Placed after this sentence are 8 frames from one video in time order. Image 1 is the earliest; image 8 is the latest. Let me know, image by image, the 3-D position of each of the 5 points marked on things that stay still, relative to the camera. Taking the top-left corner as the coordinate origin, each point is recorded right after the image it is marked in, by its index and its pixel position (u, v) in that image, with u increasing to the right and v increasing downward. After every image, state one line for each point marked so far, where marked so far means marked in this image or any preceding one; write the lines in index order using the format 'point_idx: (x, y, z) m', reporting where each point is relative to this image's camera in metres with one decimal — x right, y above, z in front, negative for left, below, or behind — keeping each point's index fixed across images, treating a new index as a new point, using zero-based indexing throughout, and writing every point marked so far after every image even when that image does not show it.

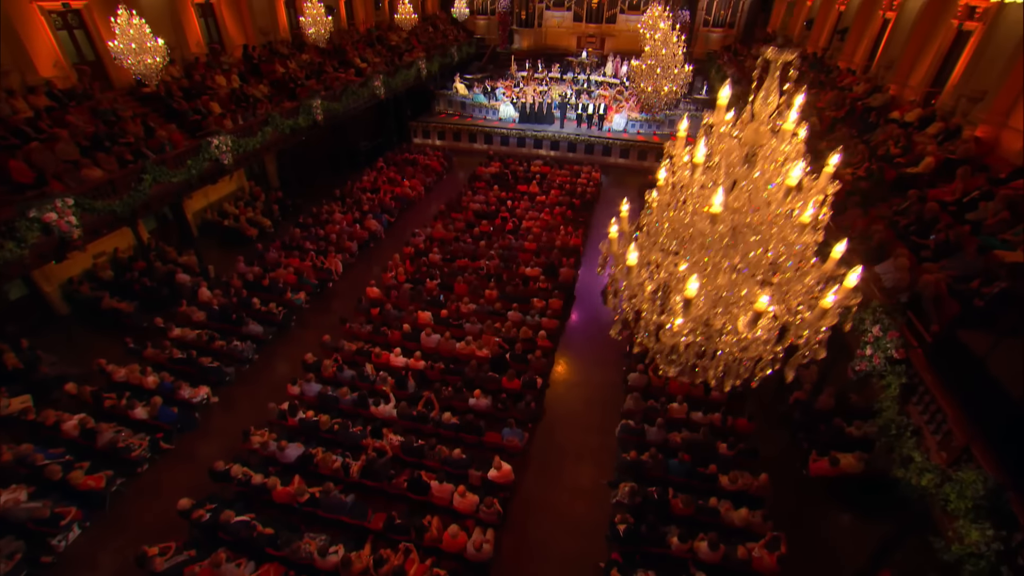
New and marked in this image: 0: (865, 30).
0: (+9.8, +7.2, +13.5) m
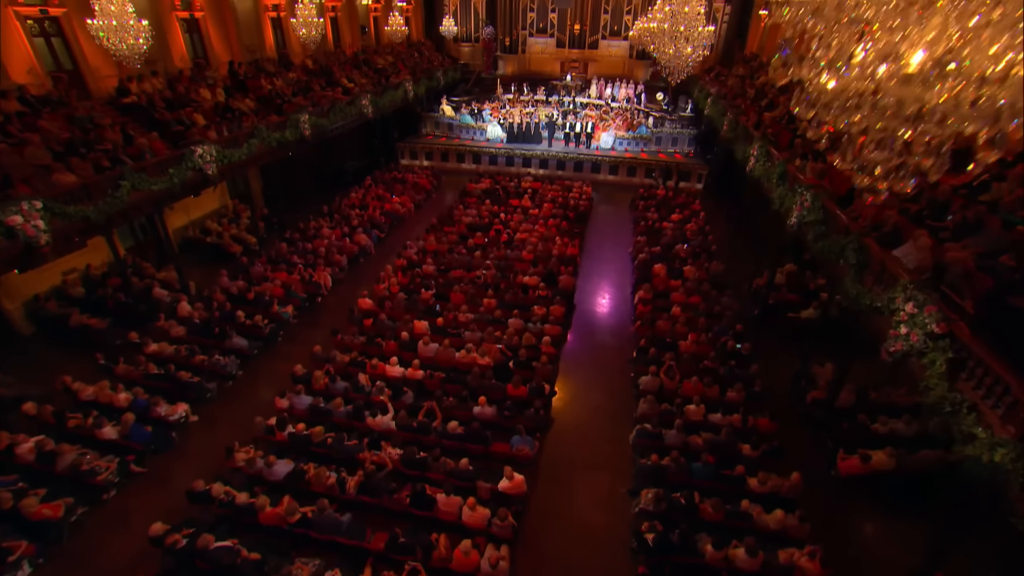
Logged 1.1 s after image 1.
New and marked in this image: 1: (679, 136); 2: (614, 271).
0: (+9.5, +7.0, +13.9) m
1: (+6.6, +6.0, +19.1) m
2: (+2.7, +0.4, +12.8) m
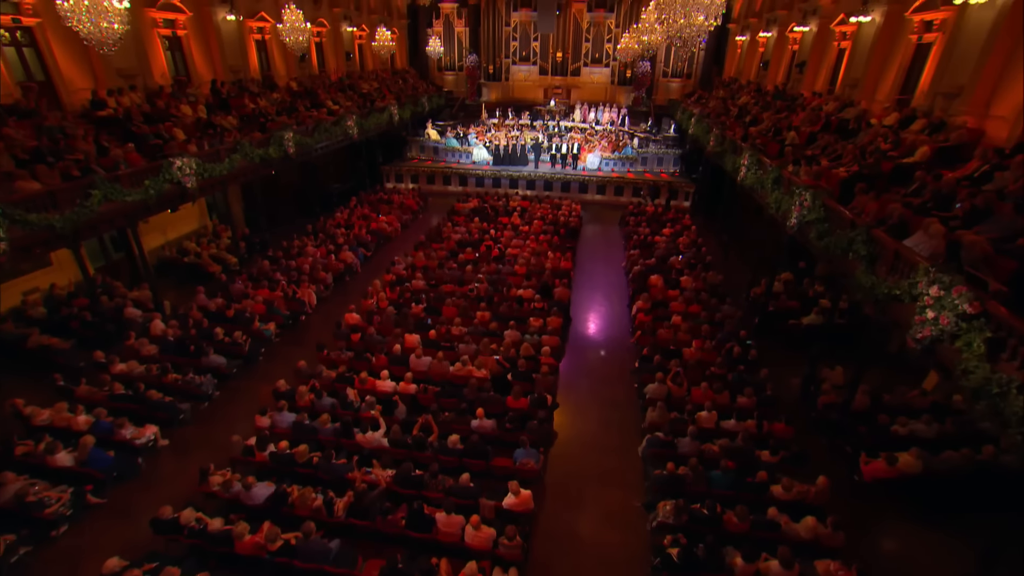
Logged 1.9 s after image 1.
0: (+9.1, +6.7, +14.2) m
1: (+6.1, +5.2, +19.3) m
2: (+2.5, +0.1, +12.5) m
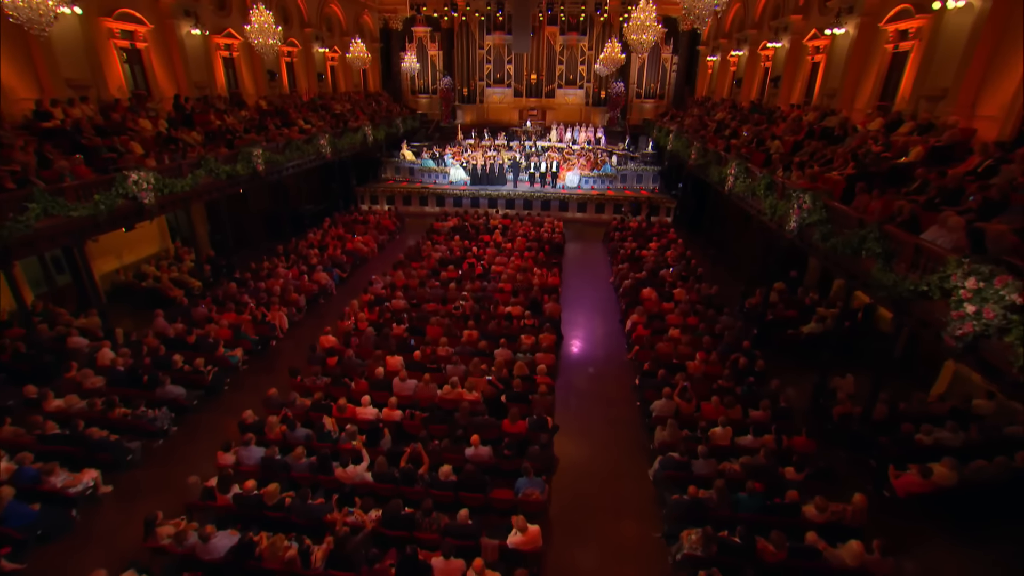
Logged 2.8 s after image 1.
0: (+8.5, +6.4, +14.4) m
1: (+5.2, +4.6, +19.3) m
2: (+2.1, -0.3, +12.0) m
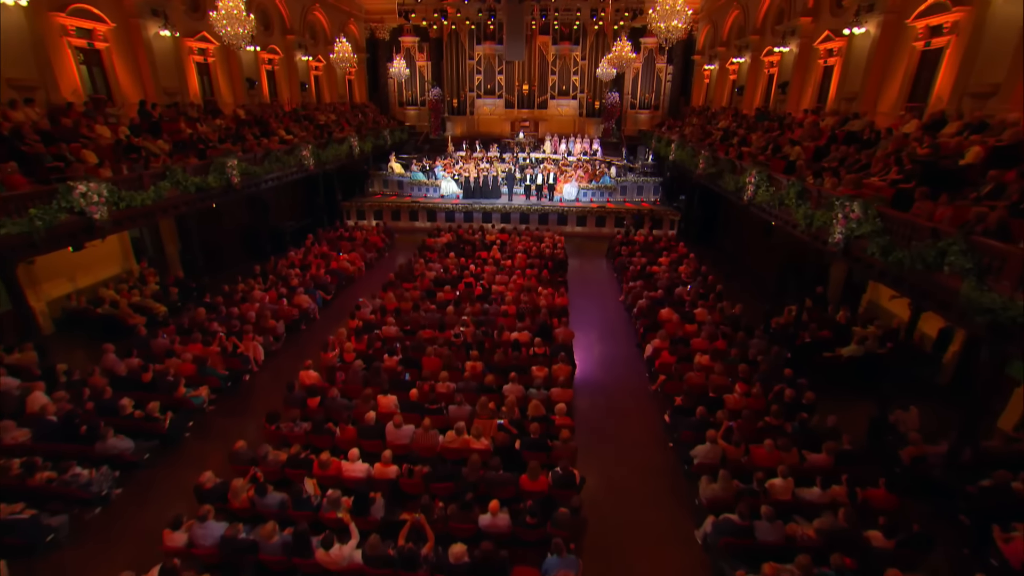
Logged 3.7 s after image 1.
0: (+8.4, +6.0, +13.8) m
1: (+5.0, +4.0, +18.5) m
2: (+2.2, -0.8, +11.0) m
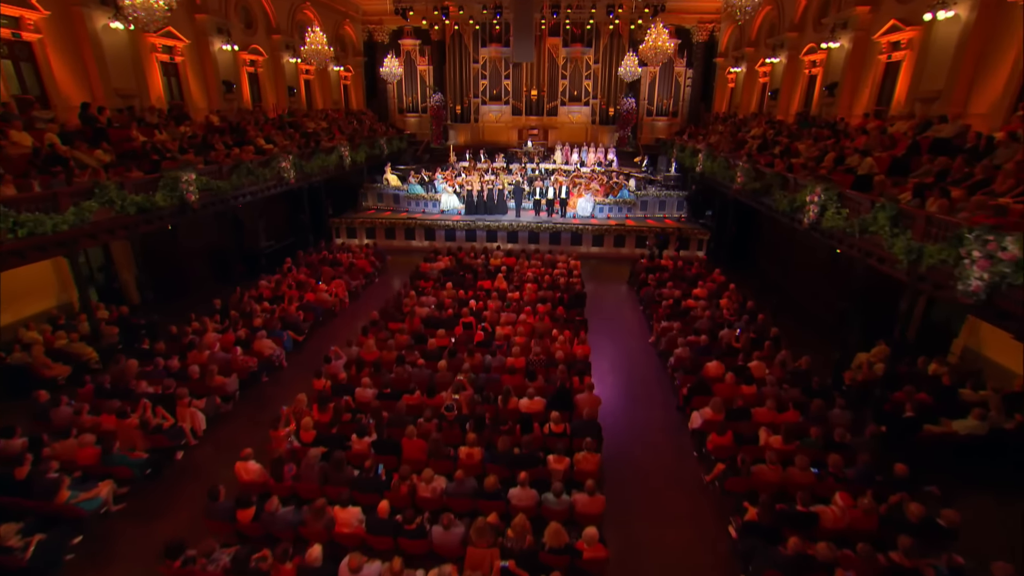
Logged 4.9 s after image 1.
0: (+8.6, +5.1, +11.8) m
1: (+5.3, +3.0, +16.5) m
2: (+2.3, -1.5, +9.0) m
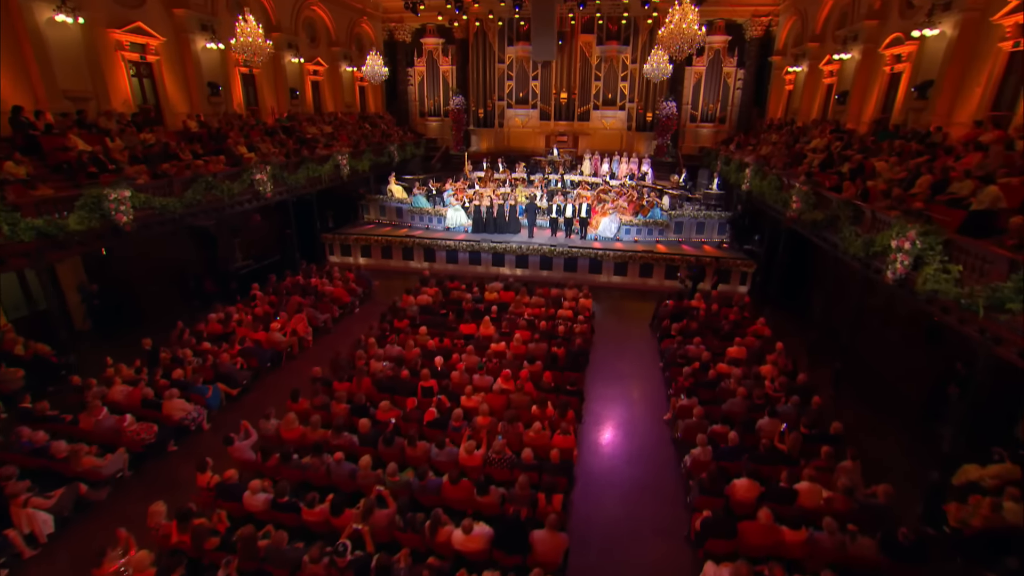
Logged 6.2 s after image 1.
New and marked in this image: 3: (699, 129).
0: (+8.6, +4.0, +9.1) m
1: (+5.6, +2.0, +14.1) m
2: (+1.9, -2.4, +6.8) m
3: (+7.8, +6.6, +20.1) m
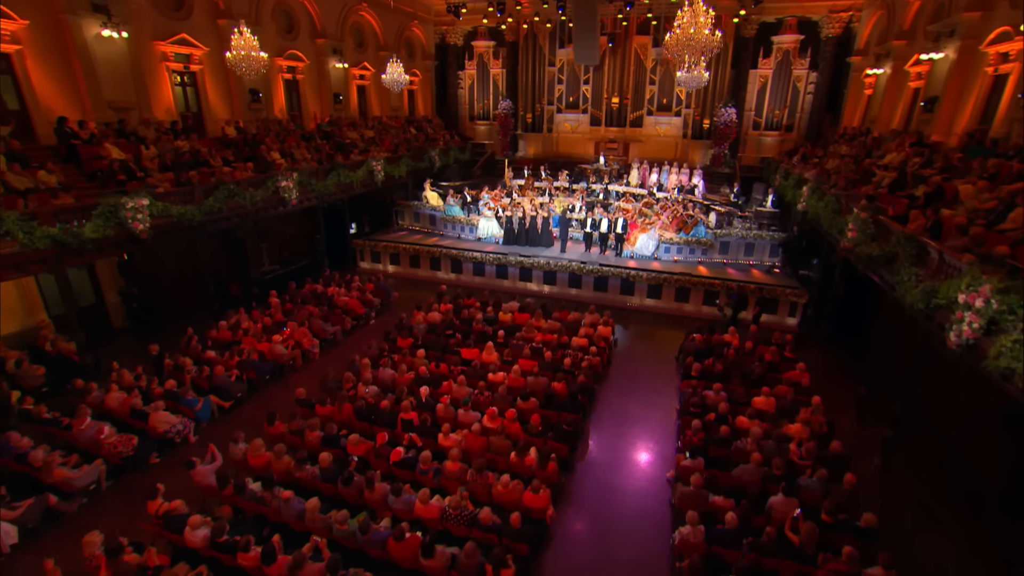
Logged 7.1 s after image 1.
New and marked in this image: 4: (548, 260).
0: (+8.8, +3.1, +7.4) m
1: (+6.4, +1.2, +12.7) m
2: (+1.5, -3.0, +6.0) m
3: (+9.5, +5.8, +18.4) m
4: (+1.0, +0.8, +12.9) m
